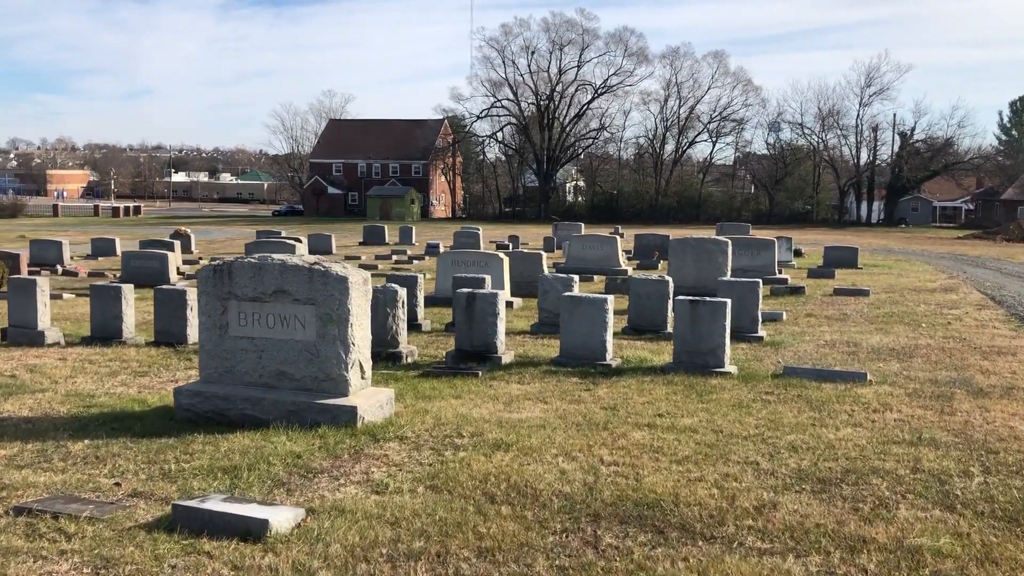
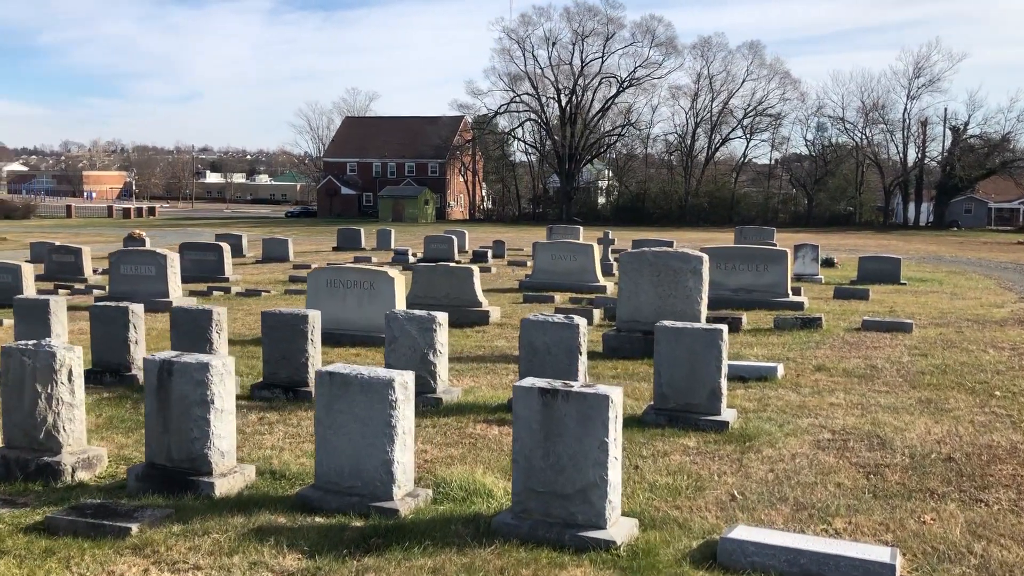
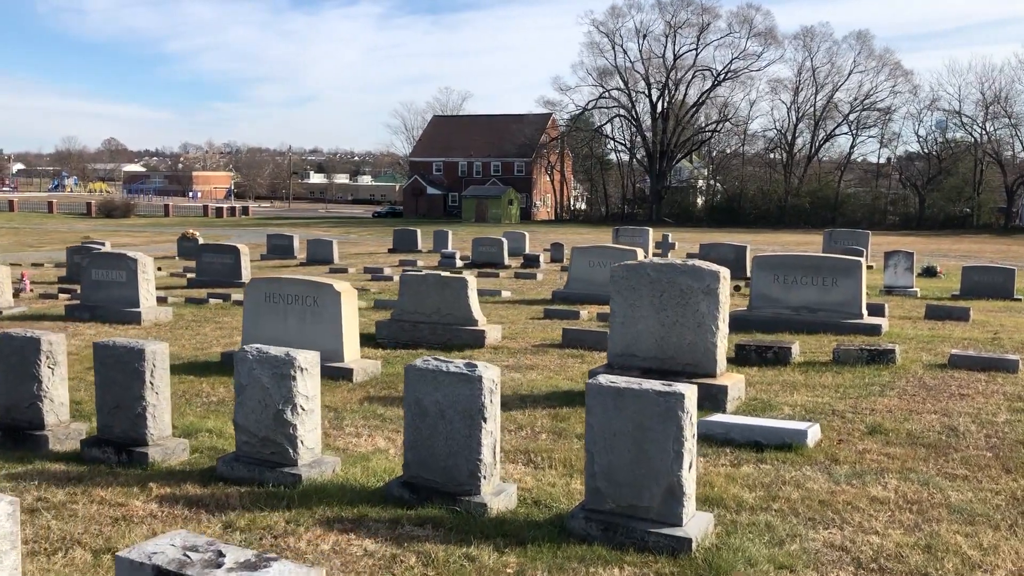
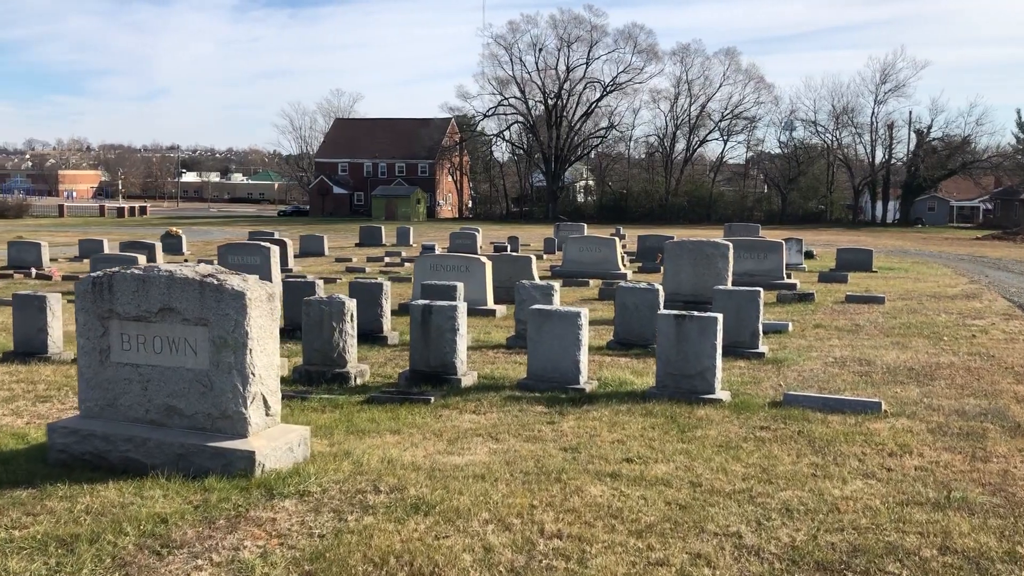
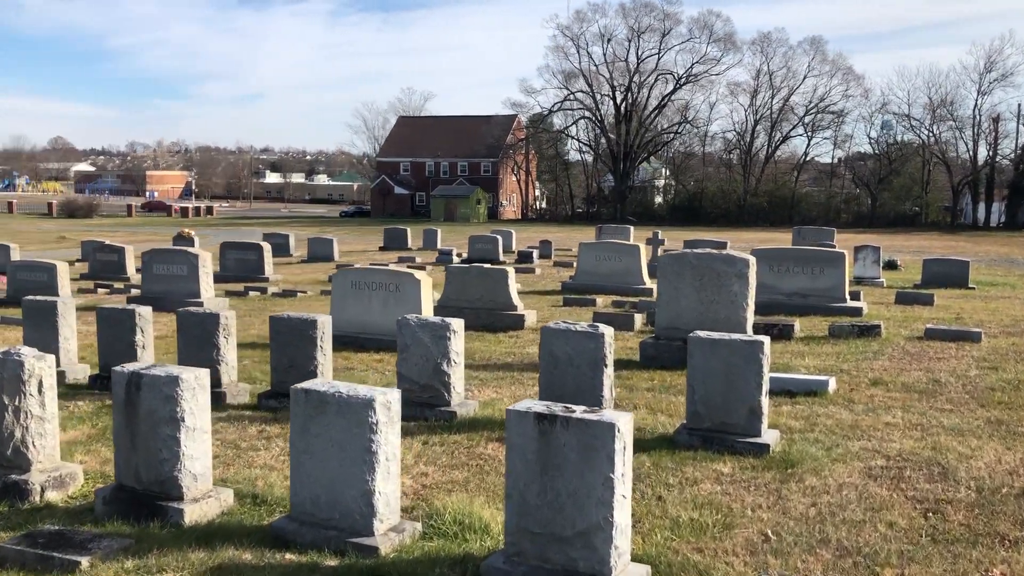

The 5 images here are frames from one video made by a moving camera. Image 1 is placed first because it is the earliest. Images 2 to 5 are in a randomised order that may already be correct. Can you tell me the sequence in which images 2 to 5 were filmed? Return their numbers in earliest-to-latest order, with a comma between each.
4, 2, 5, 3
